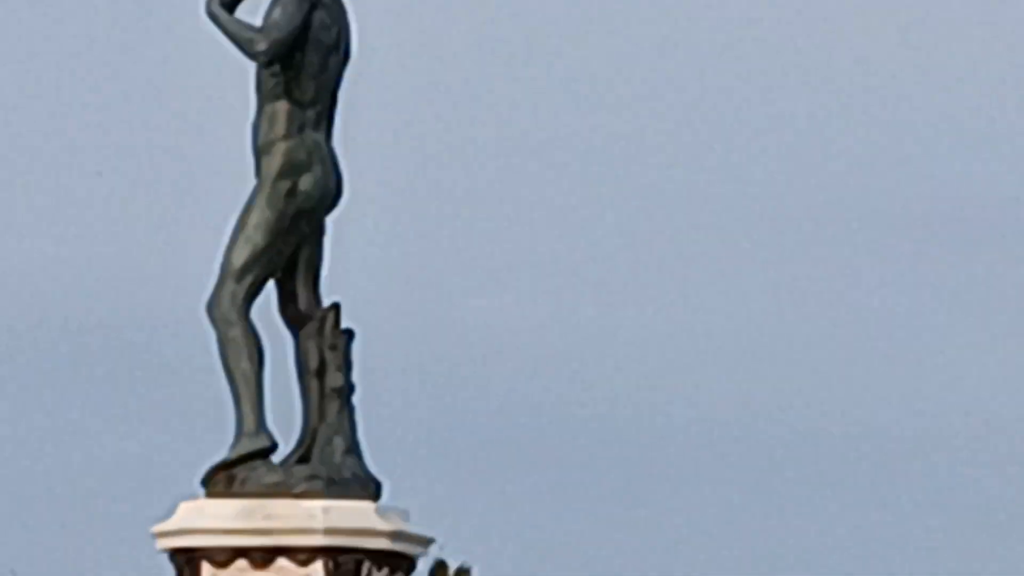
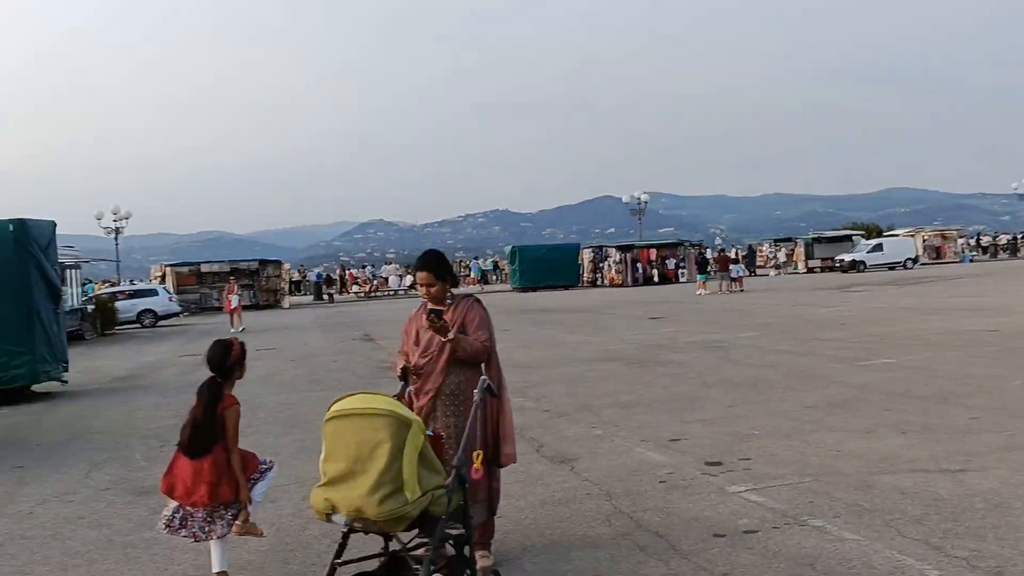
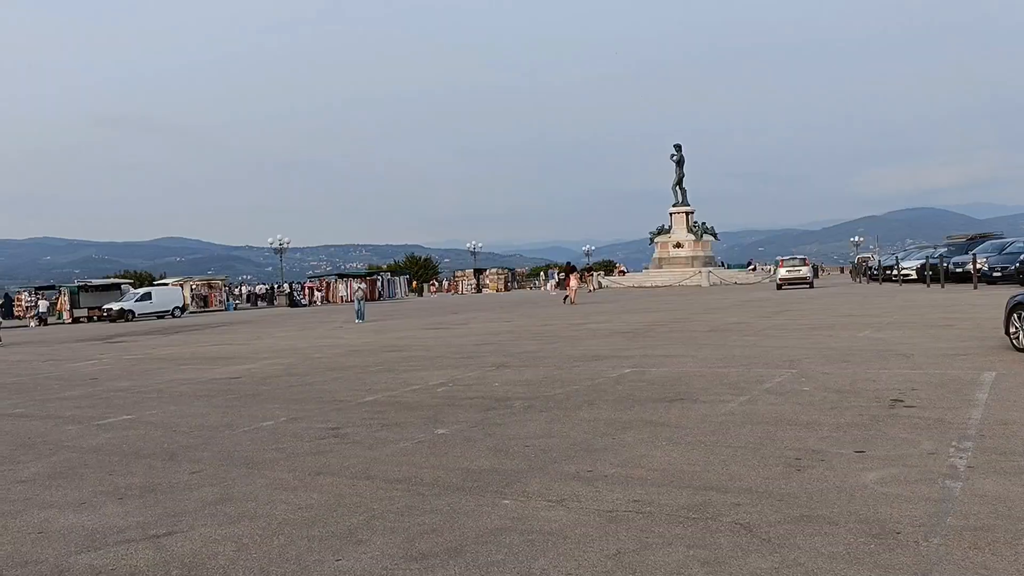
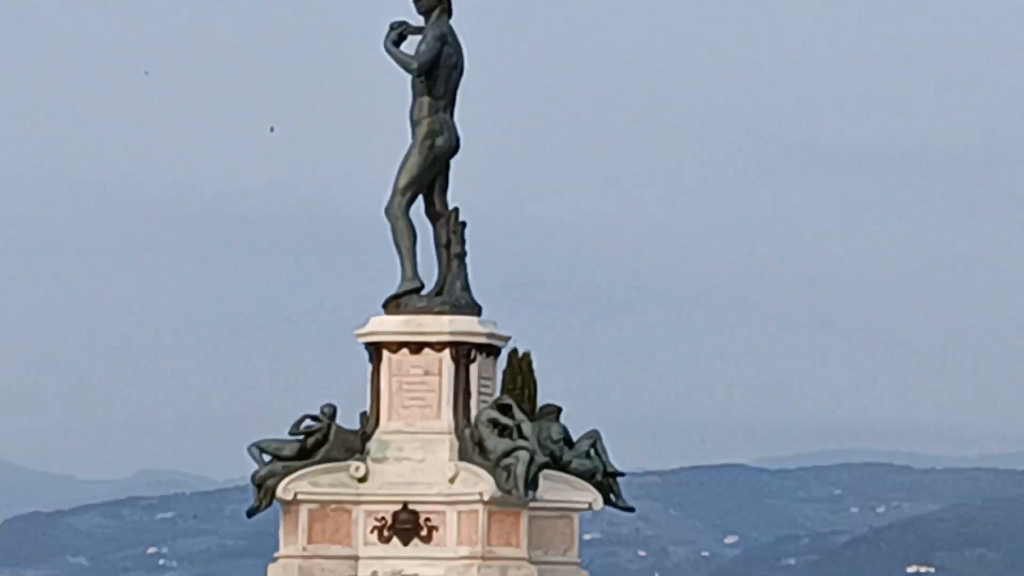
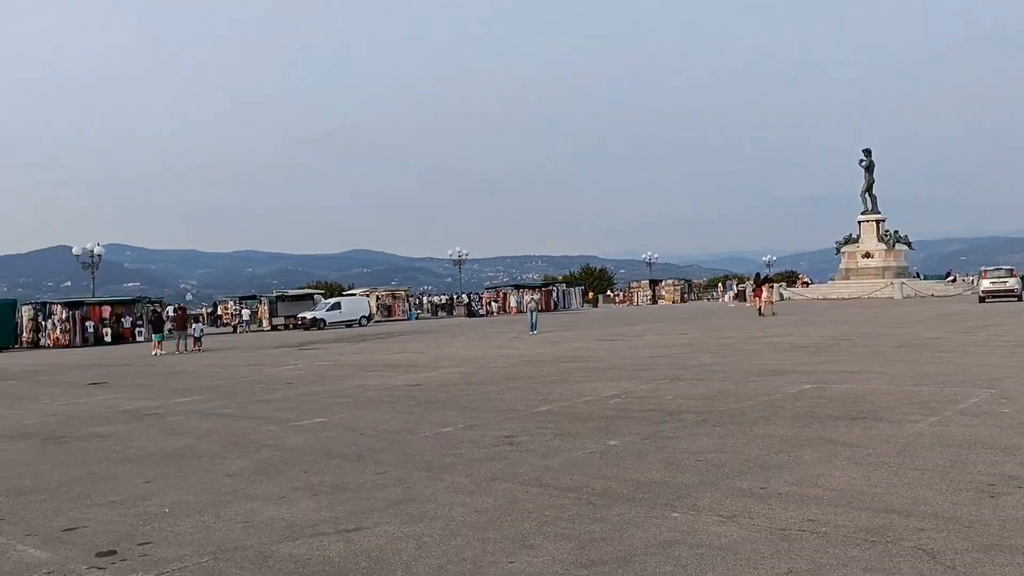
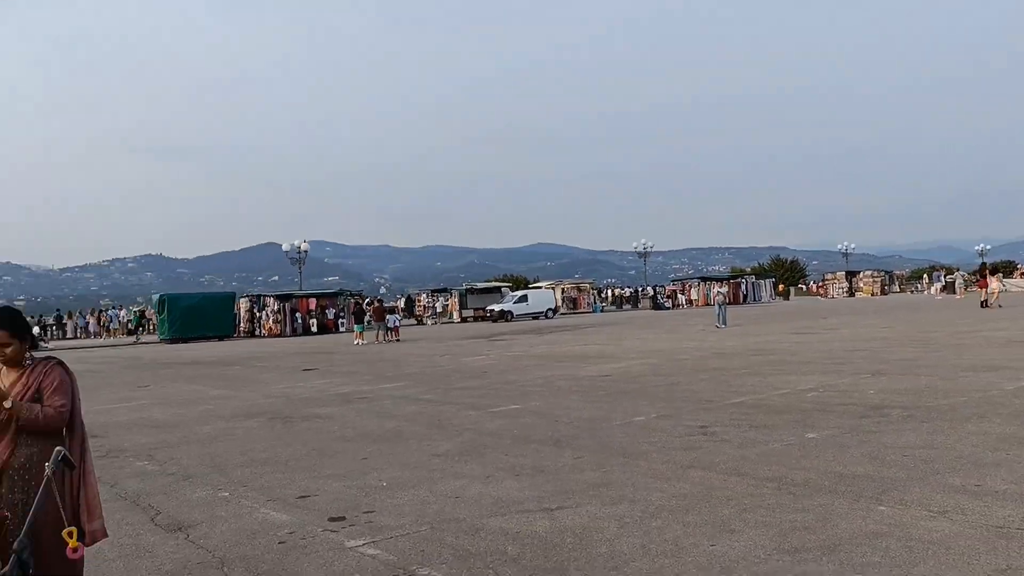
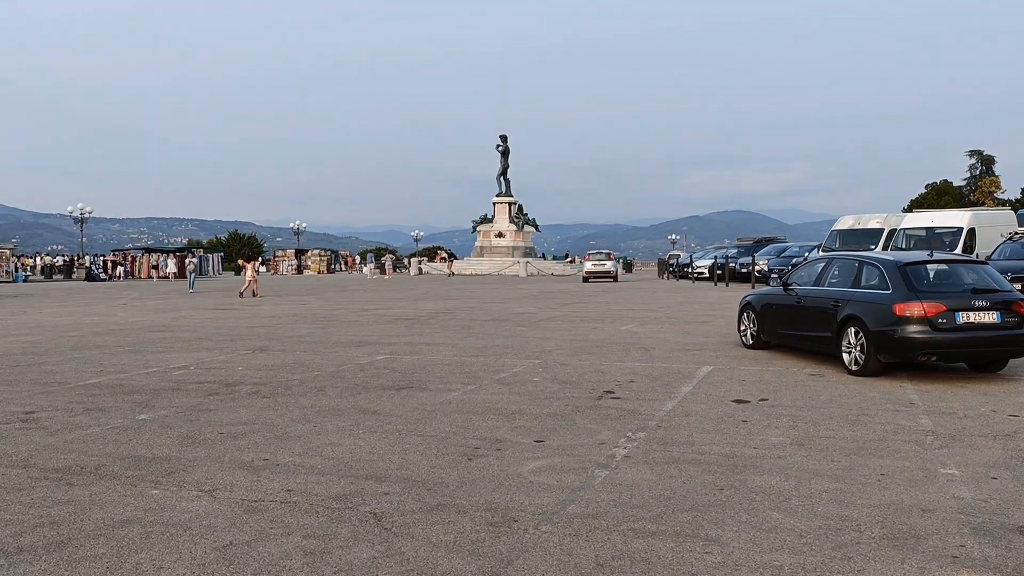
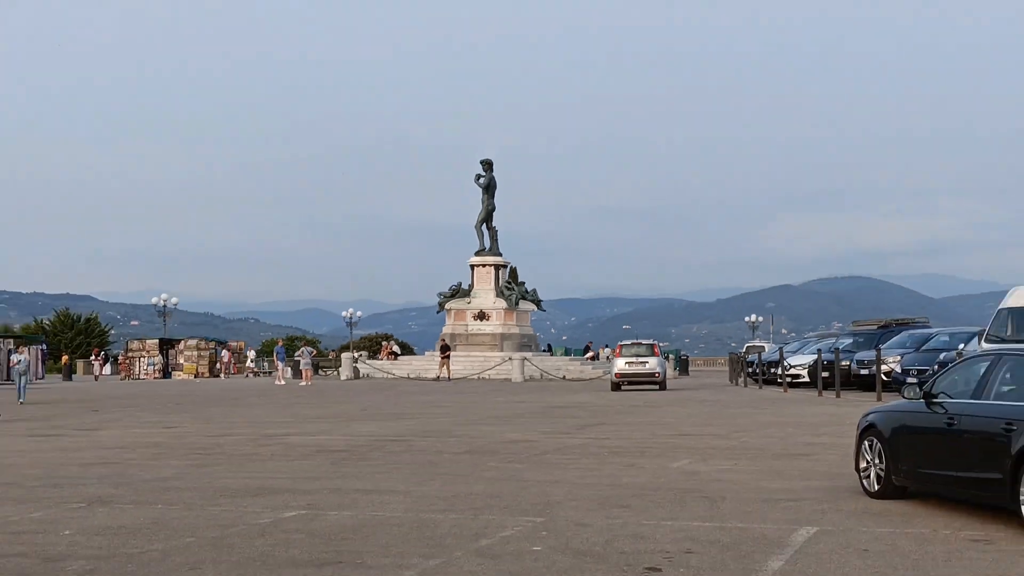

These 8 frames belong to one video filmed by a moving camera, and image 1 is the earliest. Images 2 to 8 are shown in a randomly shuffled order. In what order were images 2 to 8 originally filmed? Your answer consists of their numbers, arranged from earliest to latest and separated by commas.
4, 8, 7, 3, 5, 6, 2
